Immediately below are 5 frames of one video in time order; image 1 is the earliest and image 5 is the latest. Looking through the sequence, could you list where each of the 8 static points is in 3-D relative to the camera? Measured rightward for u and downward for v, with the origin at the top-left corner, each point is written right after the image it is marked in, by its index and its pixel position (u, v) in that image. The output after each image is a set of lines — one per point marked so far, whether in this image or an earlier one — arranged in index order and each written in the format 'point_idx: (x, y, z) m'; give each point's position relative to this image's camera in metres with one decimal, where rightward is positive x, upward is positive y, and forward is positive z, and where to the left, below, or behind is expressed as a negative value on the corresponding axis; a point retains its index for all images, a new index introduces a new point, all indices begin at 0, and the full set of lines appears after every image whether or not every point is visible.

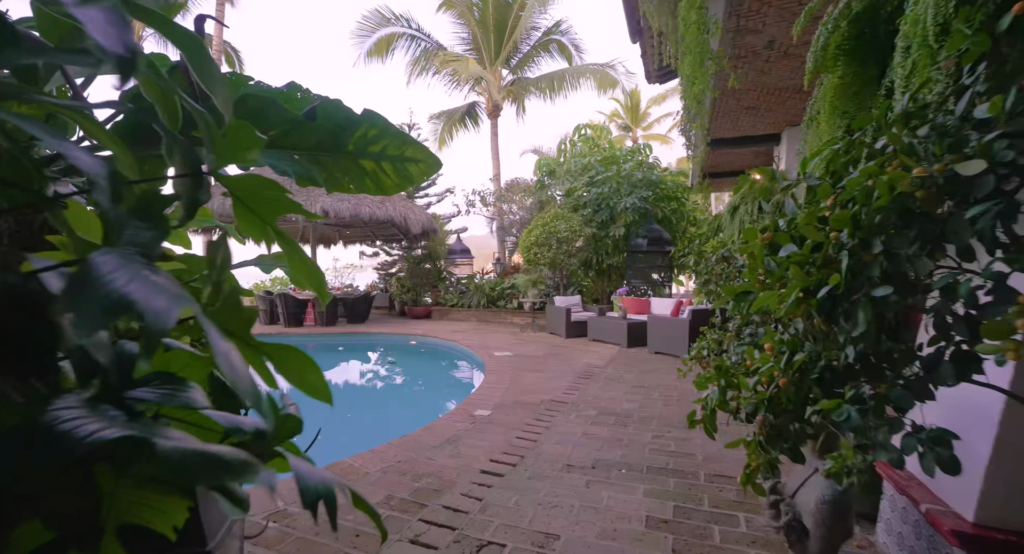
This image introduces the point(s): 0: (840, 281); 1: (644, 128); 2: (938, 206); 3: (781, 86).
0: (+0.8, 0.0, +1.2) m
1: (+4.7, +5.4, +17.9) m
2: (+0.9, +0.1, +1.1) m
3: (+2.4, +1.7, +4.4) m
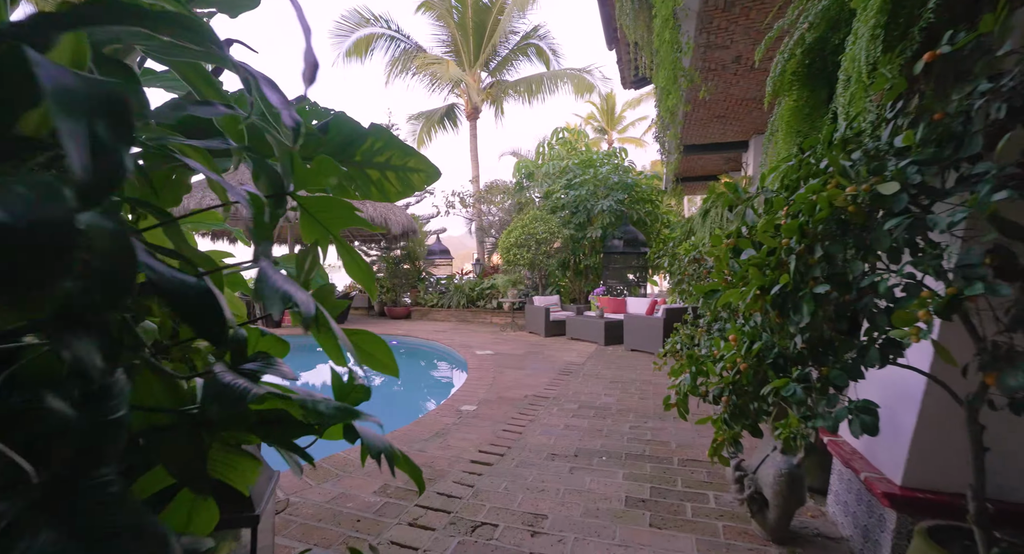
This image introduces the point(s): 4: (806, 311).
0: (+0.8, 0.0, +1.4) m
1: (+3.9, +5.4, +18.3) m
2: (+0.9, +0.1, +1.3) m
3: (+2.2, +1.7, +4.7) m
4: (+0.8, -0.1, +1.4) m
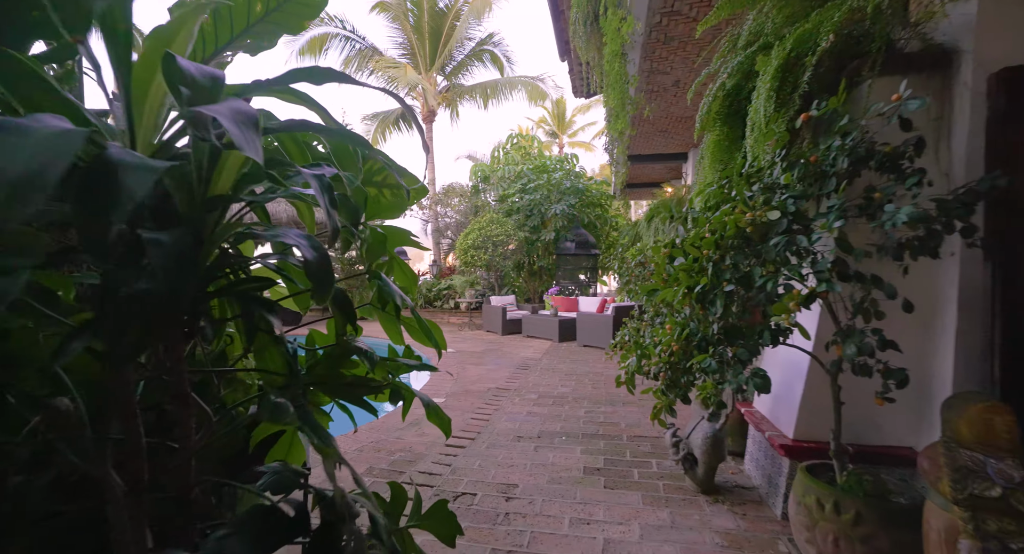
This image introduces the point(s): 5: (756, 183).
0: (+0.7, 0.0, +1.8) m
1: (+2.2, +5.4, +19.0) m
2: (+0.9, +0.1, +1.8) m
3: (+1.9, +1.7, +5.3) m
4: (+0.7, -0.1, +1.8) m
5: (+0.9, +0.4, +2.0) m
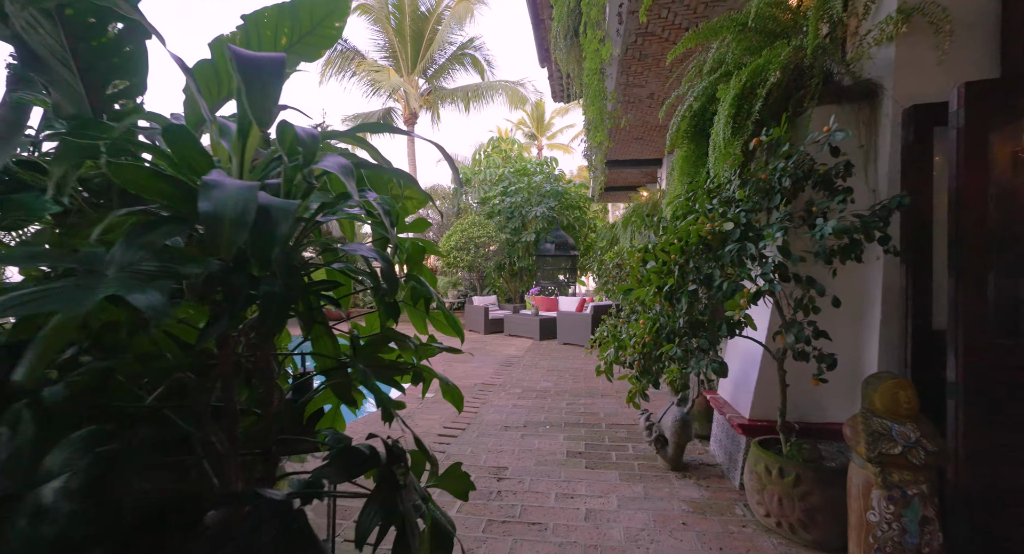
0: (+0.7, 0.0, +2.1) m
1: (+1.4, +5.4, +19.3) m
2: (+0.9, +0.1, +2.1) m
3: (+1.7, +1.7, +5.6) m
4: (+0.7, -0.1, +2.1) m
5: (+0.9, +0.4, +2.3) m
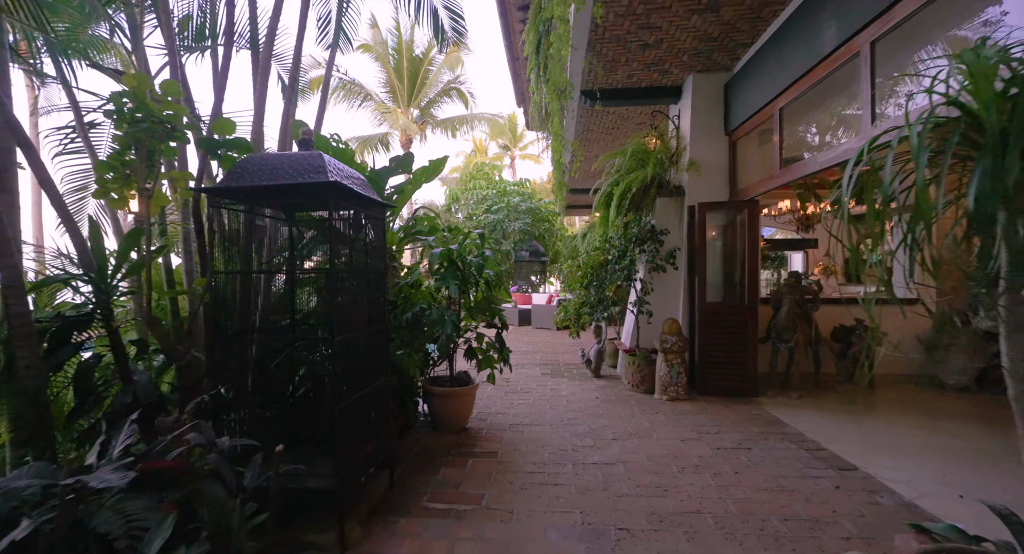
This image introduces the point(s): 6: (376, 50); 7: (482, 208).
0: (+0.7, 0.0, +4.7) m
1: (+0.4, +5.3, +21.9) m
2: (+0.9, +0.1, +4.6) m
3: (+1.5, +1.7, +8.3) m
4: (+0.8, -0.1, +4.7) m
5: (+0.9, +0.3, +4.8) m
6: (-3.9, +6.4, +14.6) m
7: (-0.7, +1.7, +12.1) m
